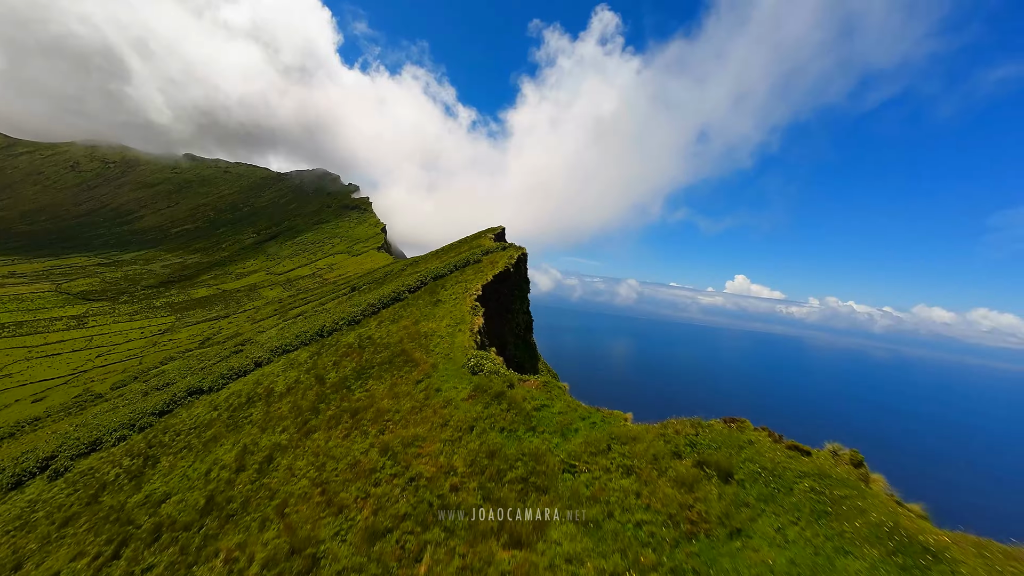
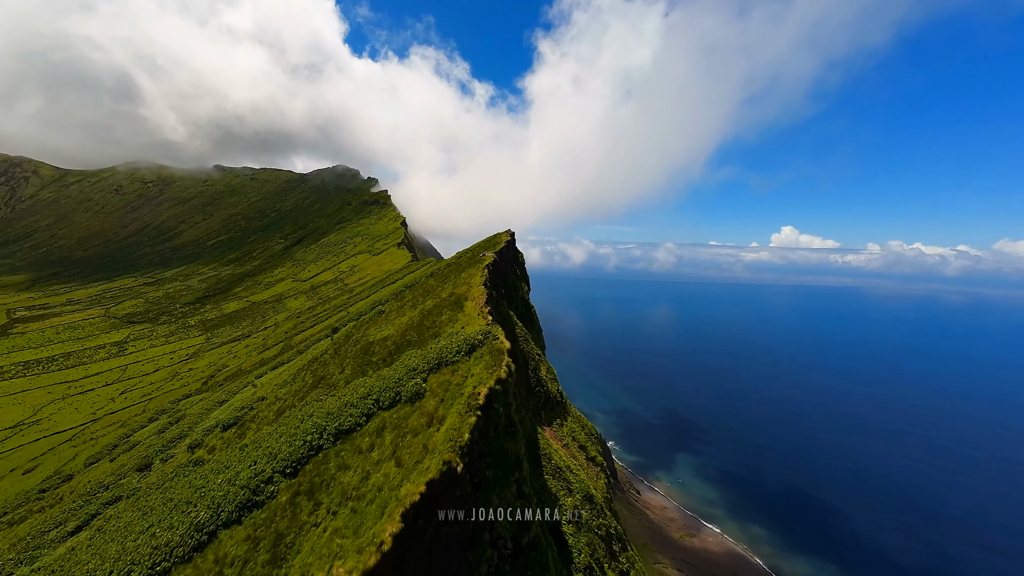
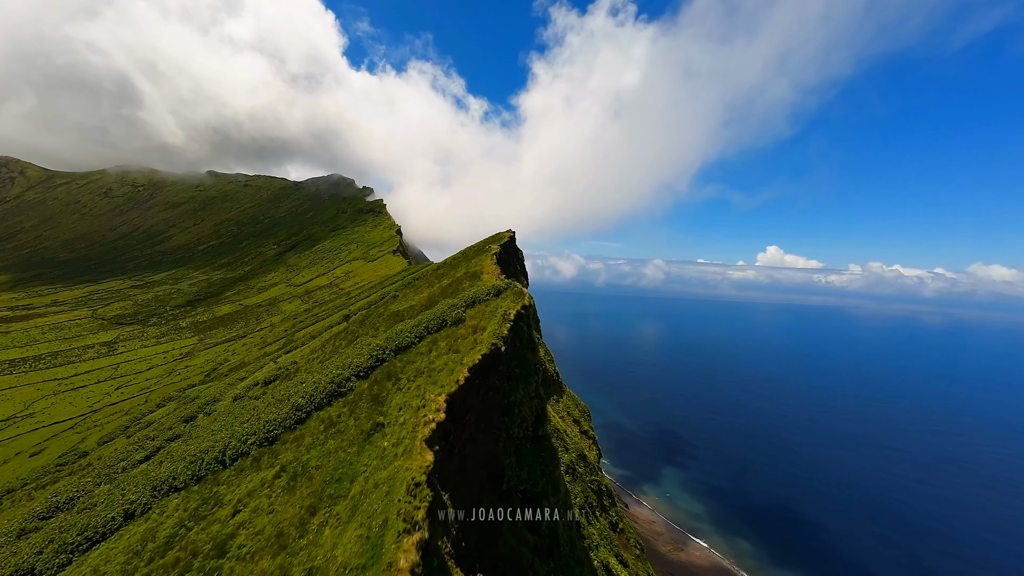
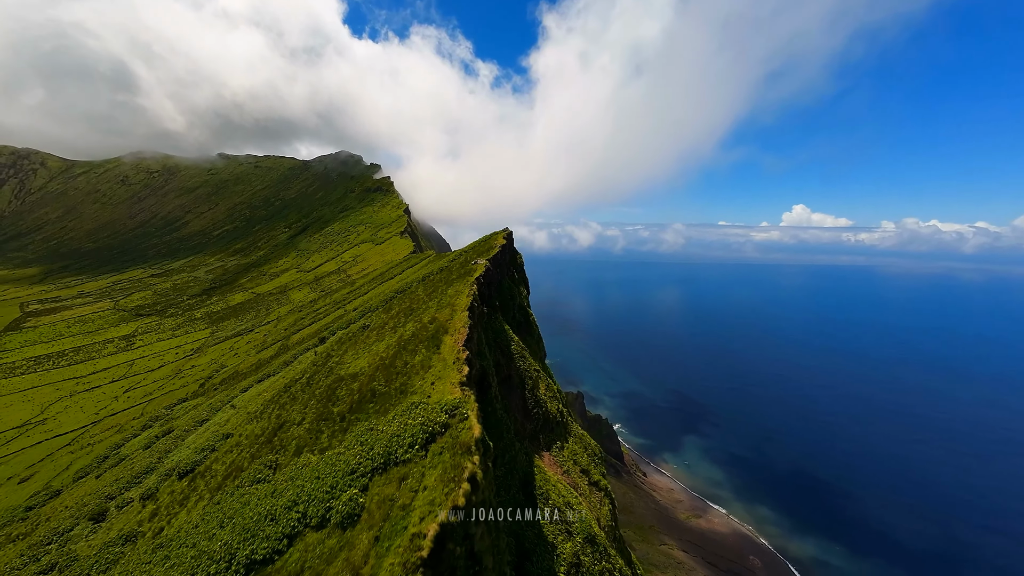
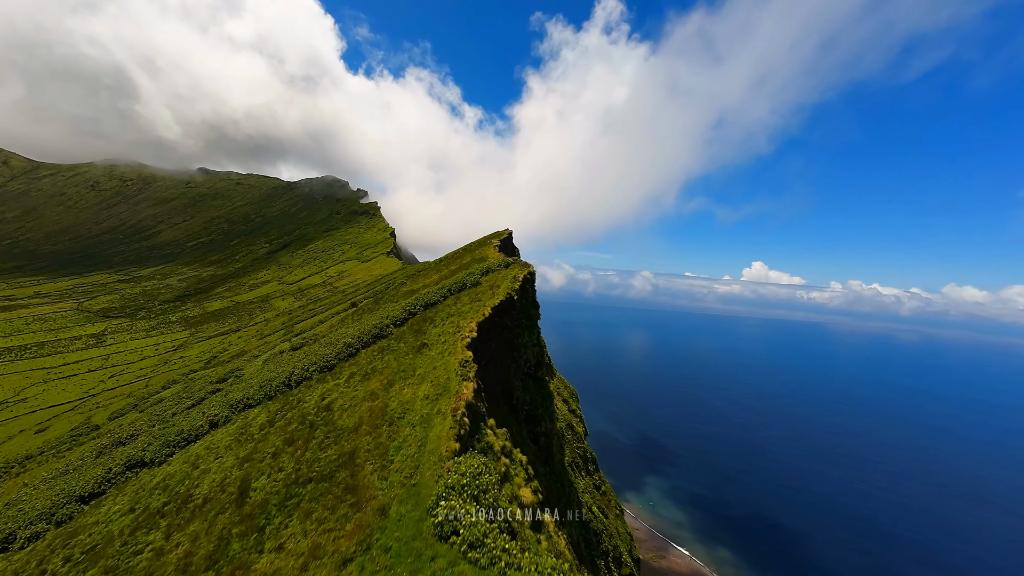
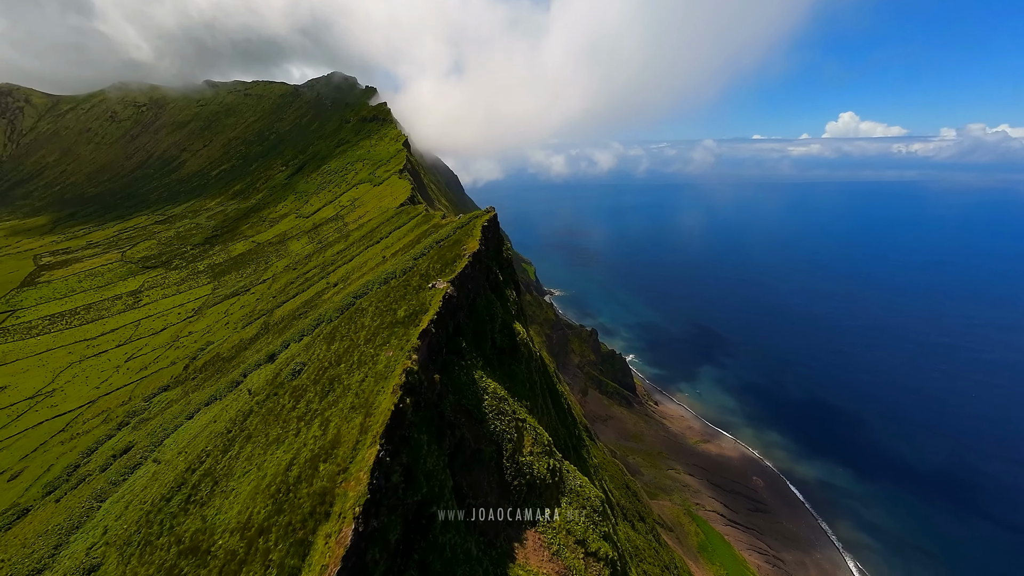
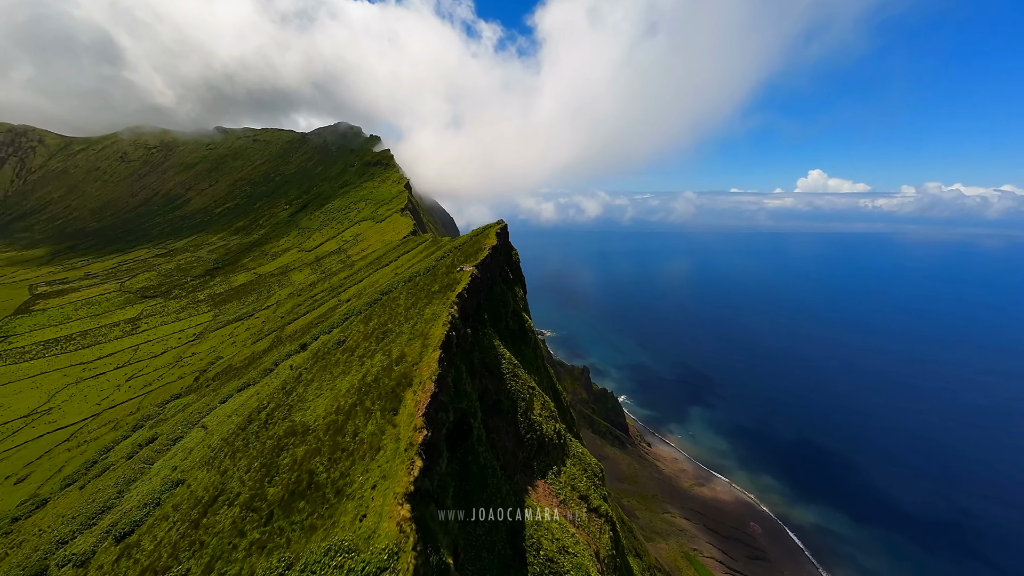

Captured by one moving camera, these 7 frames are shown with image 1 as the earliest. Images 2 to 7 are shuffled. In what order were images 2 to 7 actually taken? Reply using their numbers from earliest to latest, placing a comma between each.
5, 3, 2, 4, 7, 6
